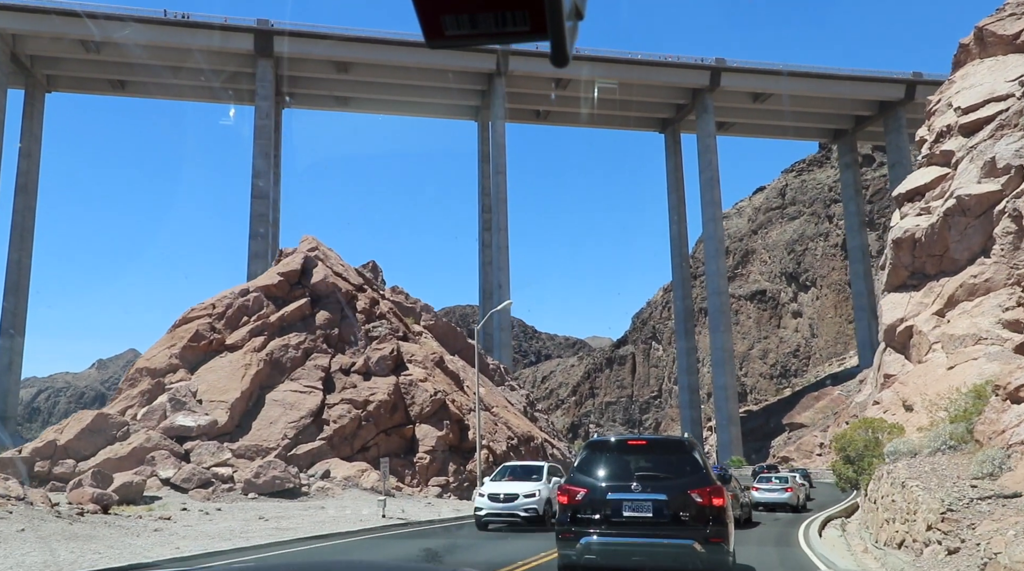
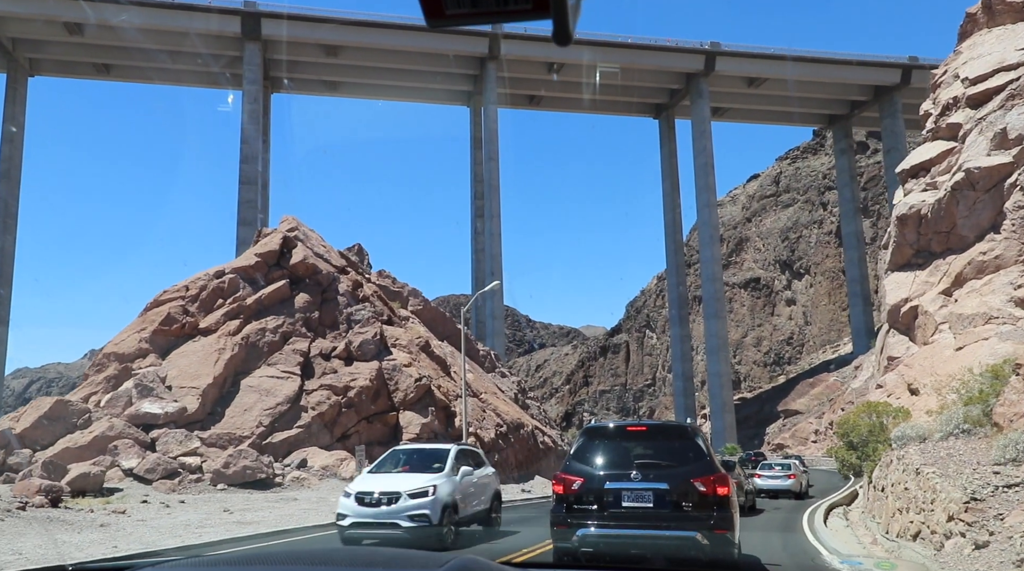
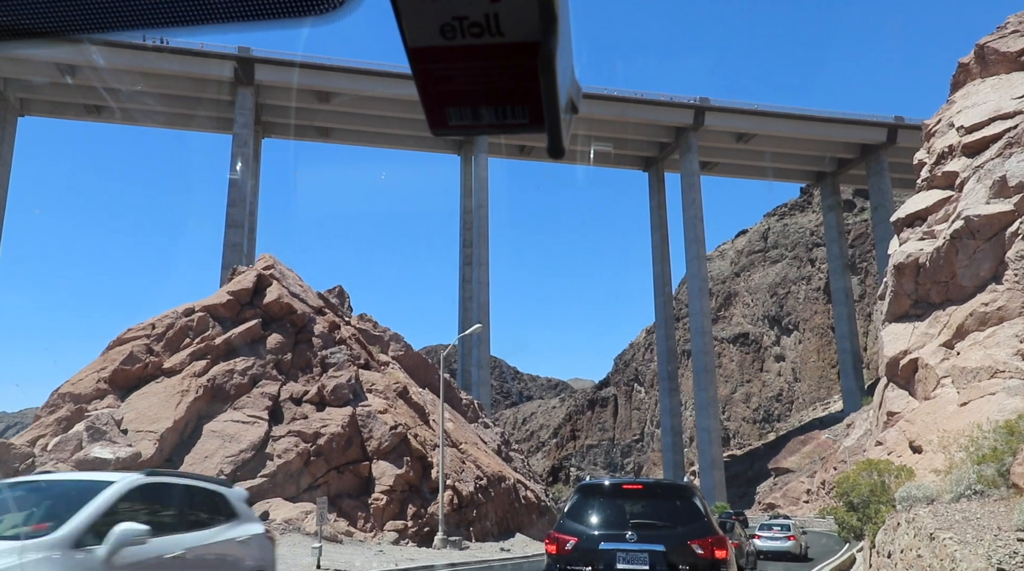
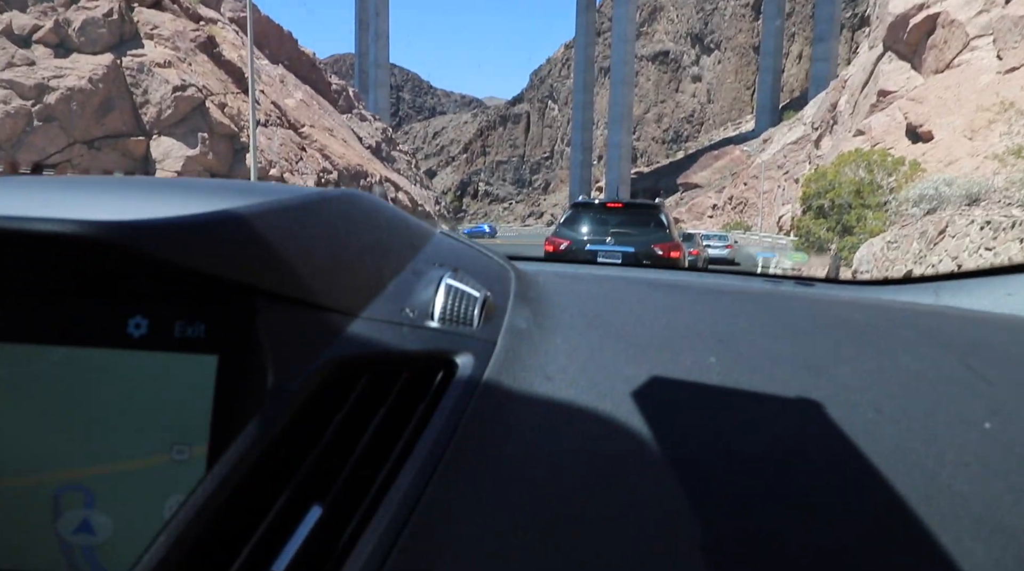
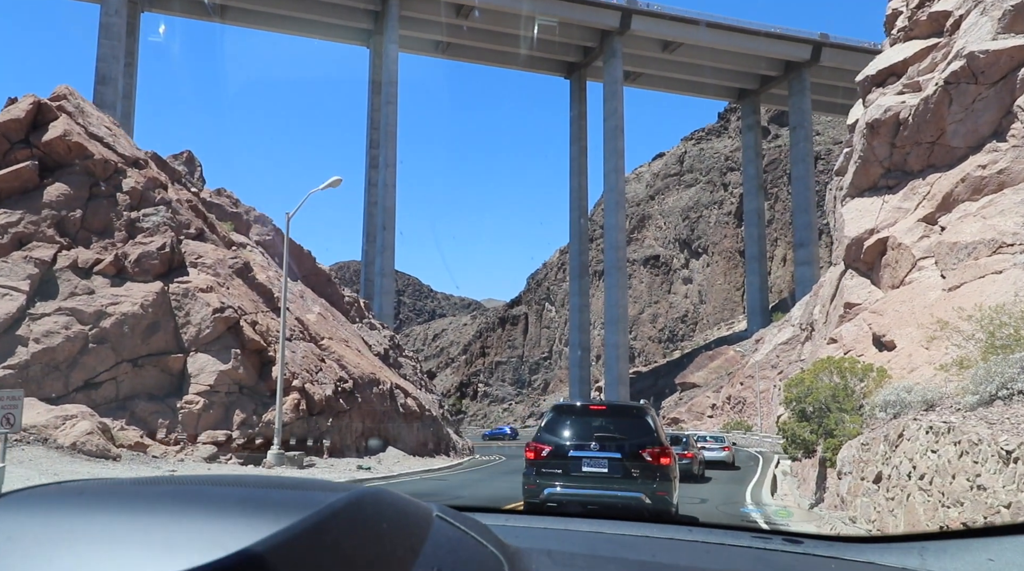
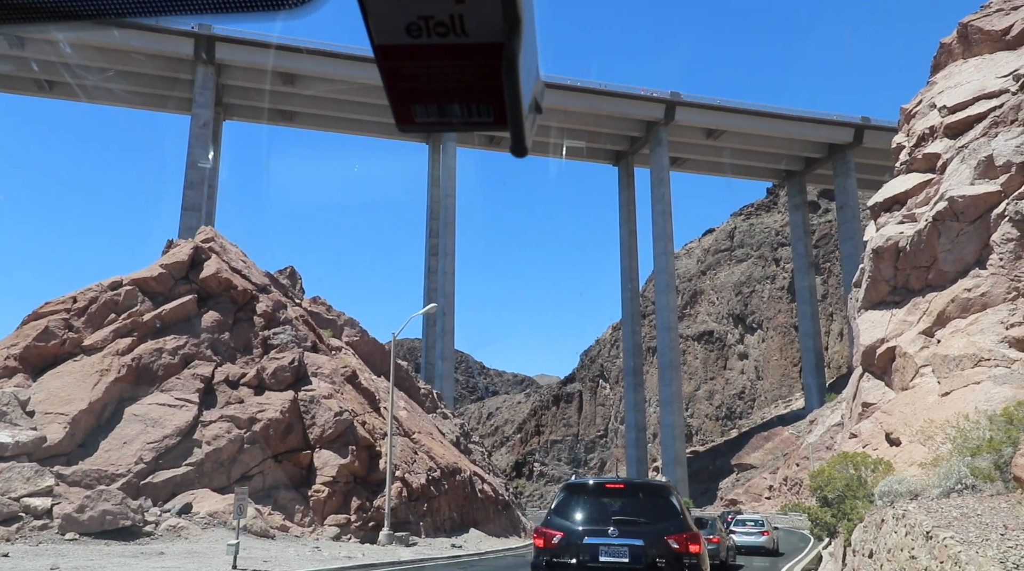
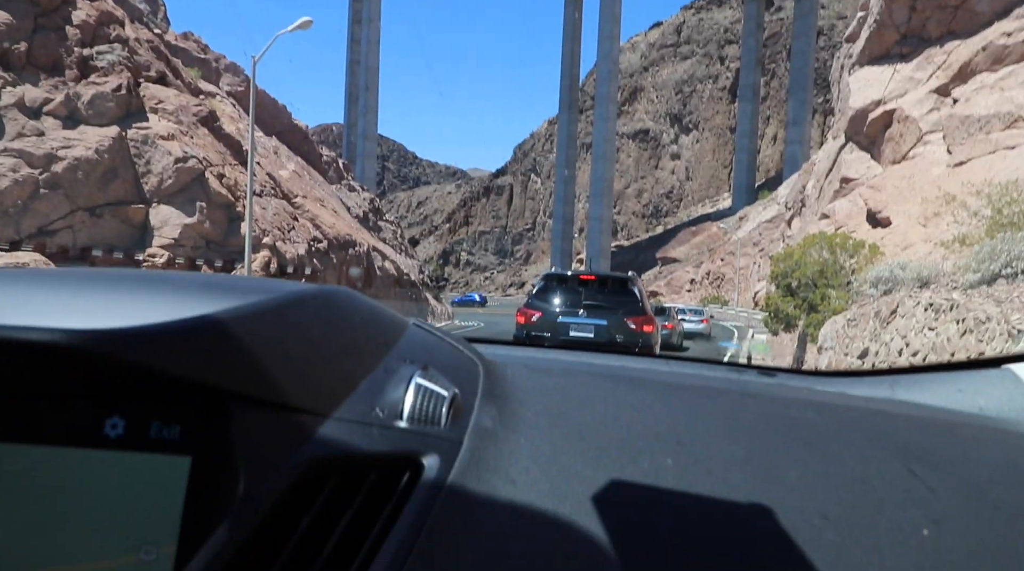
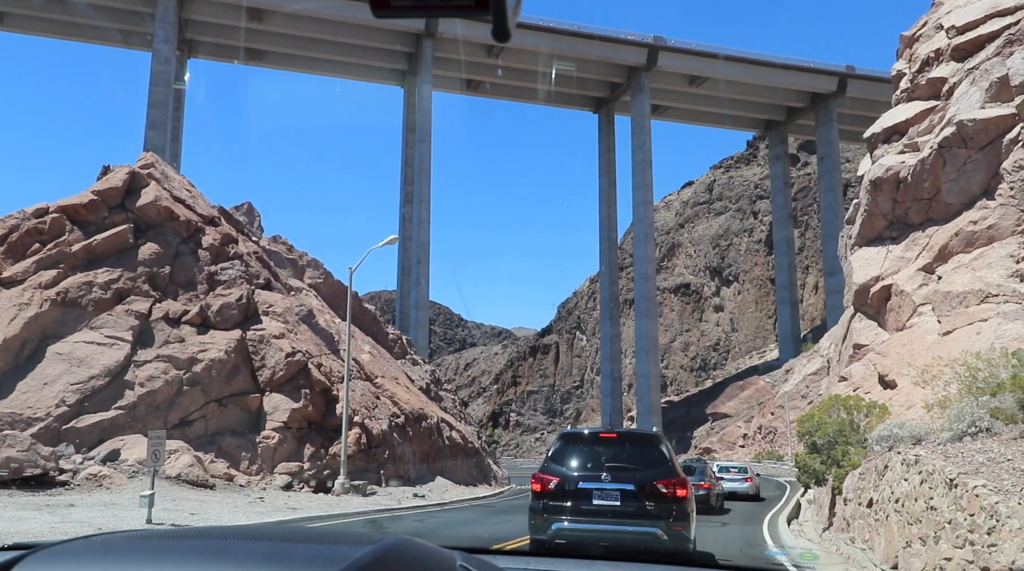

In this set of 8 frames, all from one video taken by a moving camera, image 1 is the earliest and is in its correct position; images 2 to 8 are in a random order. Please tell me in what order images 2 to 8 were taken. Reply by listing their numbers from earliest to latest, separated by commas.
2, 3, 6, 8, 5, 7, 4
